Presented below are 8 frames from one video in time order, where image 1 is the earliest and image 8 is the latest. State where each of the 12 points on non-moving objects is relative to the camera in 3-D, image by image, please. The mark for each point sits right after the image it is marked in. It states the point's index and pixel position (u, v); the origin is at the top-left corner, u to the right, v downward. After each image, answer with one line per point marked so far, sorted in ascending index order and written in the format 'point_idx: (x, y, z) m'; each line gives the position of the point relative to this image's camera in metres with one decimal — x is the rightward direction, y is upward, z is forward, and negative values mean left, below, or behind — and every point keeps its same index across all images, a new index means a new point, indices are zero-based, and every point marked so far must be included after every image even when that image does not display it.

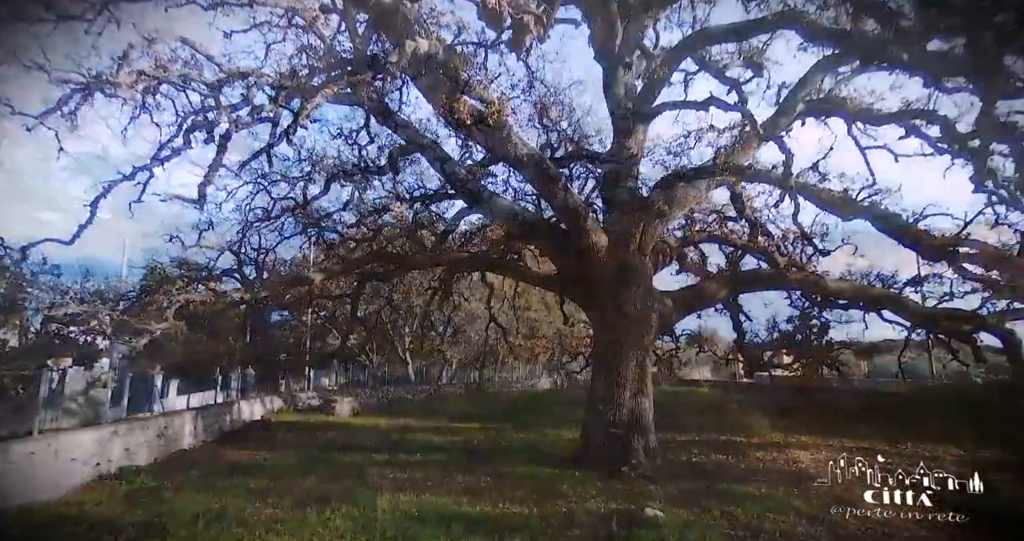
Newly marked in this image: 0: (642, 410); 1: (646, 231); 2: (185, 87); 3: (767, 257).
0: (+1.7, -1.8, +8.0) m
1: (+1.9, +0.6, +8.6) m
2: (-4.9, +2.7, +9.2) m
3: (+4.3, +0.2, +10.3) m
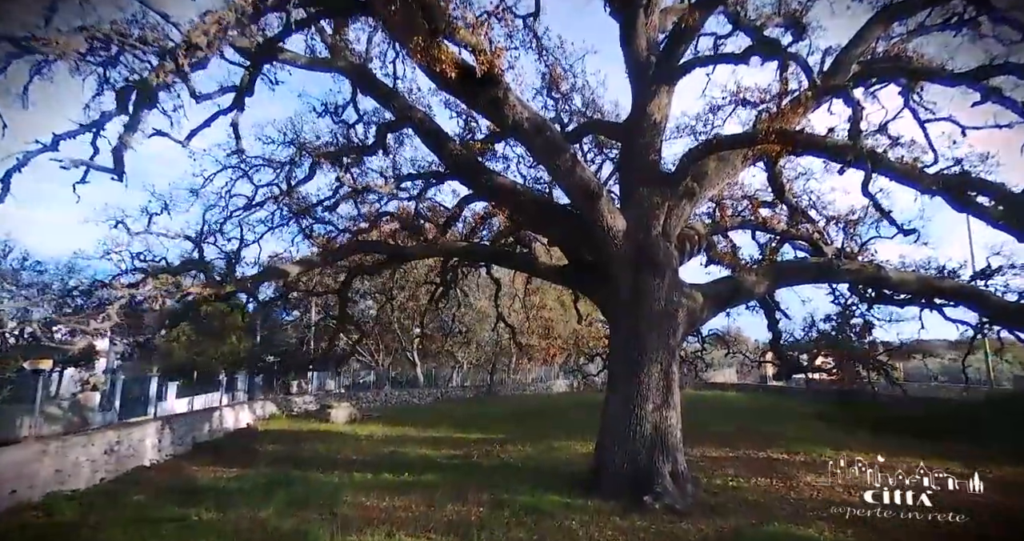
0: (+1.7, -1.7, +6.7) m
1: (+1.9, +0.7, +7.3) m
2: (-4.8, +2.9, +8.1) m
3: (+4.3, +0.4, +8.9) m
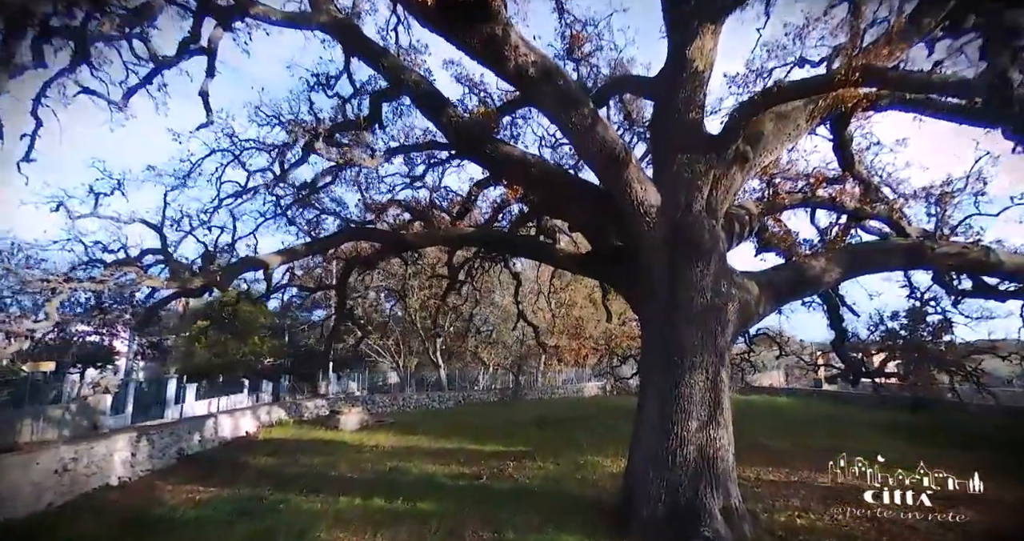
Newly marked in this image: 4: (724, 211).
0: (+1.8, -1.5, +5.3) m
1: (+2.0, +0.9, +5.9) m
2: (-4.7, +2.9, +7.1) m
3: (+4.5, +0.5, +7.4) m
4: (+2.1, +0.6, +6.0) m
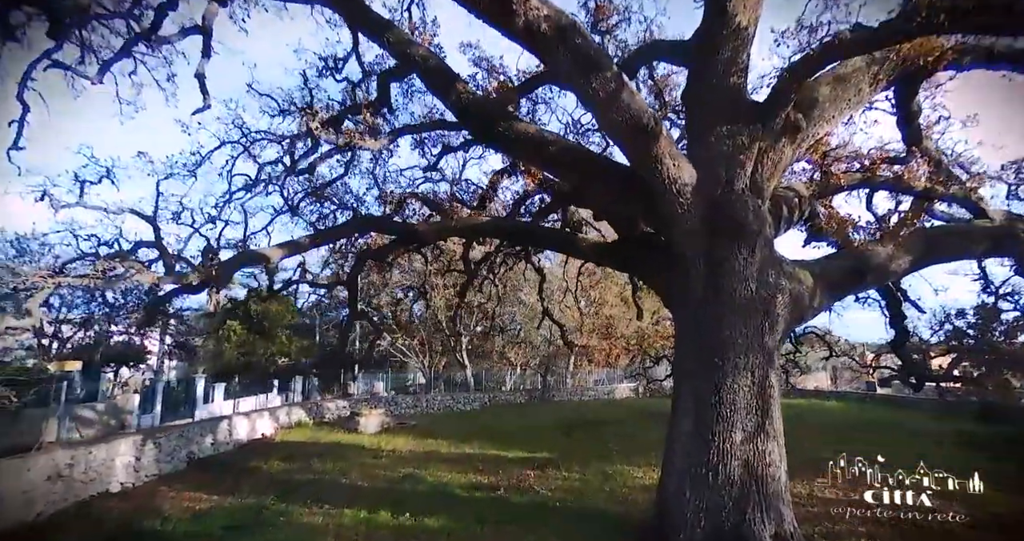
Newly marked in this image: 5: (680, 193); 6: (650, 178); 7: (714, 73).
0: (+1.9, -1.4, +4.6) m
1: (+2.1, +1.0, +5.1) m
2: (-4.5, +3.0, +6.7) m
3: (+4.7, +0.6, +6.5) m
4: (+2.2, +0.7, +5.2) m
5: (+1.5, +0.7, +5.2) m
6: (+1.2, +0.8, +5.3) m
7: (+1.8, +1.7, +5.4) m
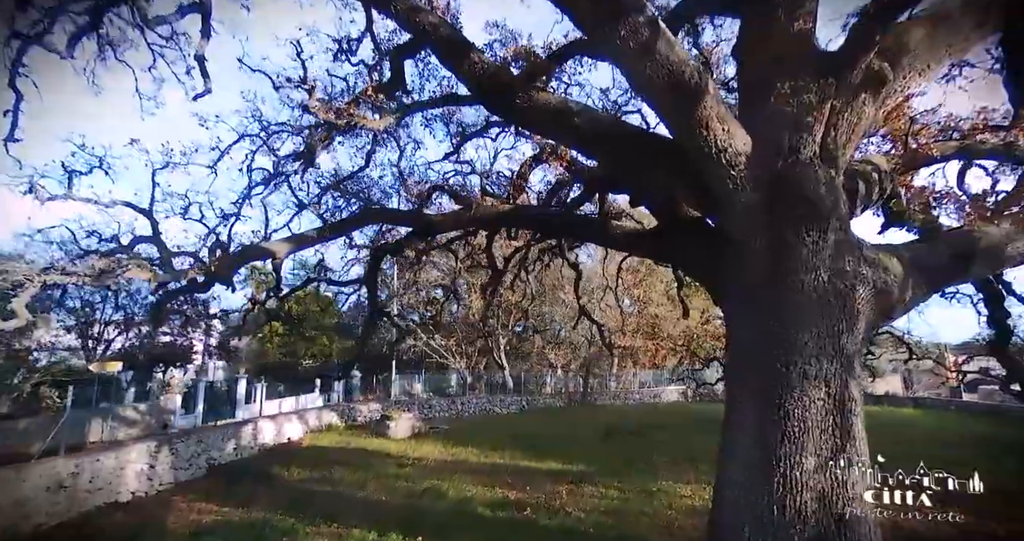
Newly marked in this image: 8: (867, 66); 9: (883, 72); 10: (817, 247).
0: (+2.0, -1.3, +3.7) m
1: (+2.2, +1.0, +4.2) m
2: (-4.3, +3.0, +6.3) m
3: (+4.9, +0.7, +5.4) m
4: (+2.4, +0.8, +4.3) m
5: (+1.6, +0.8, +4.4) m
6: (+1.3, +0.9, +4.4) m
7: (+1.9, +1.8, +4.5) m
8: (+2.4, +1.4, +4.2) m
9: (+2.5, +1.3, +4.3) m
10: (+2.0, +0.2, +4.0) m
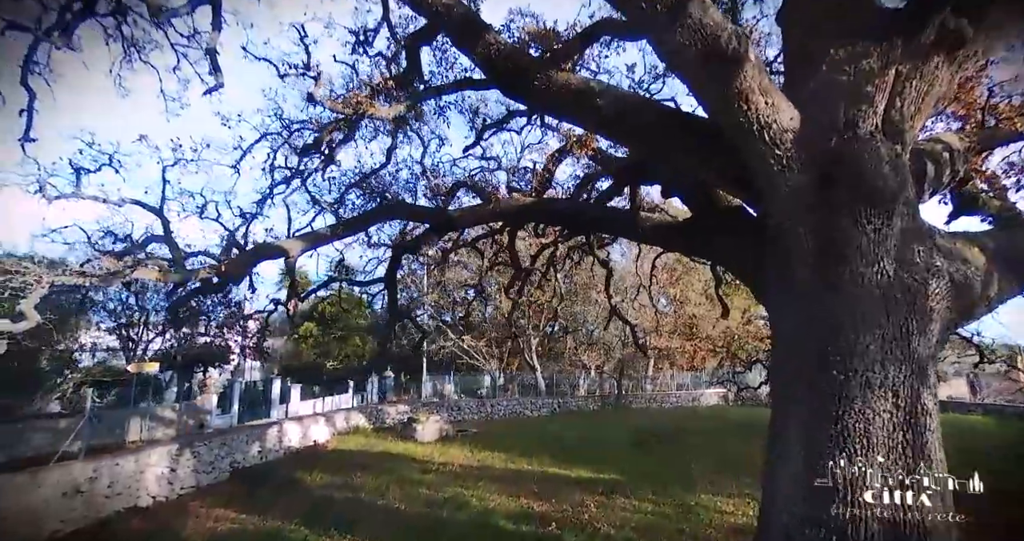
0: (+2.1, -1.3, +3.2) m
1: (+2.3, +1.1, +3.7) m
2: (-4.1, +3.0, +6.2) m
3: (+5.1, +0.8, +4.8) m
4: (+2.5, +0.8, +3.8) m
5: (+1.7, +0.8, +3.9) m
6: (+1.4, +0.9, +4.0) m
7: (+2.0, +1.8, +4.0) m
8: (+2.5, +1.4, +3.7) m
9: (+2.6, +1.4, +3.7) m
10: (+2.1, +0.2, +3.5) m
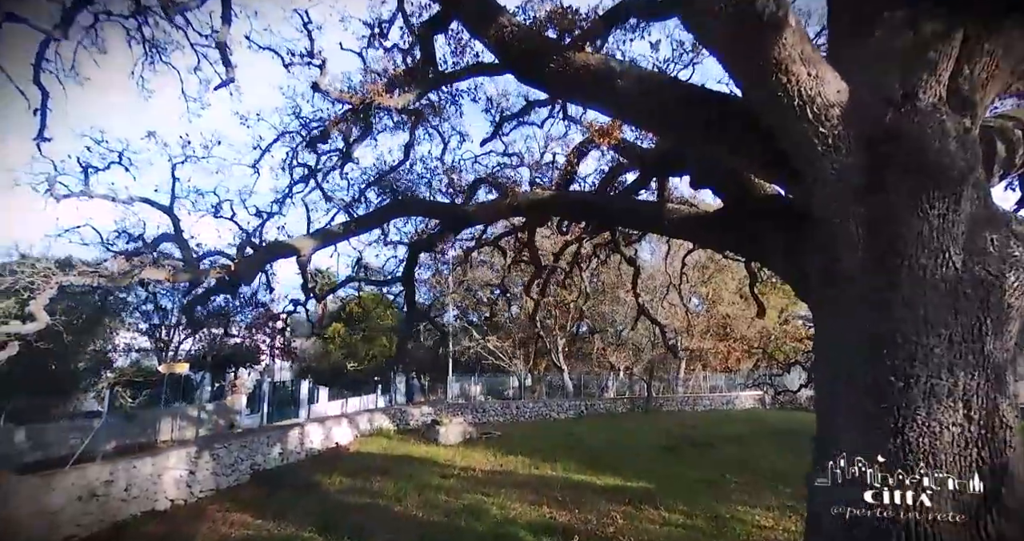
0: (+2.1, -1.3, +2.8) m
1: (+2.4, +1.1, +3.3) m
2: (-3.9, +3.0, +6.1) m
3: (+5.2, +0.9, +4.2) m
4: (+2.5, +0.9, +3.4) m
5: (+1.8, +0.8, +3.5) m
6: (+1.5, +0.9, +3.6) m
7: (+2.1, +1.9, +3.6) m
8: (+2.6, +1.4, +3.3) m
9: (+2.7, +1.4, +3.3) m
10: (+2.1, +0.2, +3.1) m
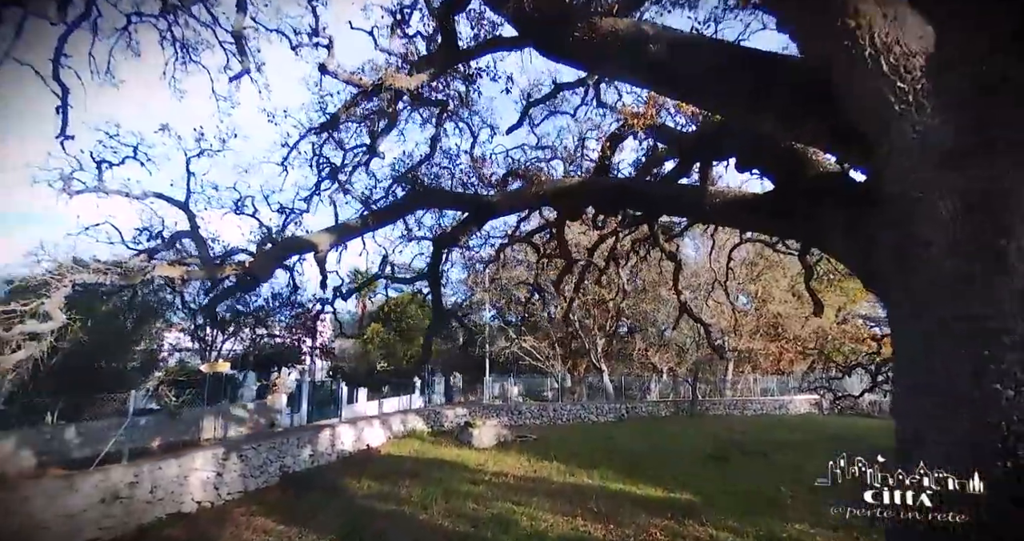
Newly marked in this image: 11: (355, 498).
0: (+2.2, -1.2, +2.3) m
1: (+2.4, +1.2, +2.8) m
2: (-3.6, +3.0, +5.9) m
3: (+5.3, +0.9, +3.4) m
4: (+2.6, +0.9, +2.8) m
5: (+1.9, +0.9, +3.0) m
6: (+1.6, +1.0, +3.1) m
7: (+2.1, +1.9, +3.1) m
8: (+2.6, +1.5, +2.7) m
9: (+2.8, +1.5, +2.7) m
10: (+2.2, +0.3, +2.6) m
11: (-1.8, -2.6, +7.1) m
